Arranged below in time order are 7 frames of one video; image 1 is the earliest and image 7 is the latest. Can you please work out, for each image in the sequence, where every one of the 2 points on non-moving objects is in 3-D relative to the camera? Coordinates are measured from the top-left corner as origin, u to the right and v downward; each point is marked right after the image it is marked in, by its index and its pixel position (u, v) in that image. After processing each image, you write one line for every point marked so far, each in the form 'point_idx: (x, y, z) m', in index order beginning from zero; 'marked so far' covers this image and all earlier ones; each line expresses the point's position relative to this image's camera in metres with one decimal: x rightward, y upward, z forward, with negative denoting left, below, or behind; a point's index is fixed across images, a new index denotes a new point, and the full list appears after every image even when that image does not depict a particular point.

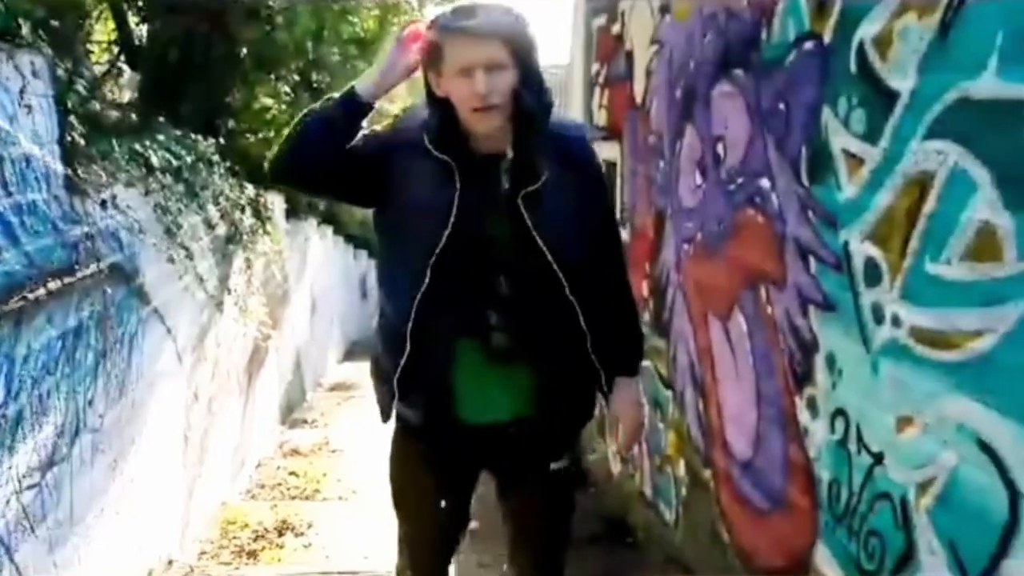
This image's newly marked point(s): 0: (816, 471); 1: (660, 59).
0: (+1.5, -0.8, +3.6) m
1: (+1.1, +1.5, +5.4) m
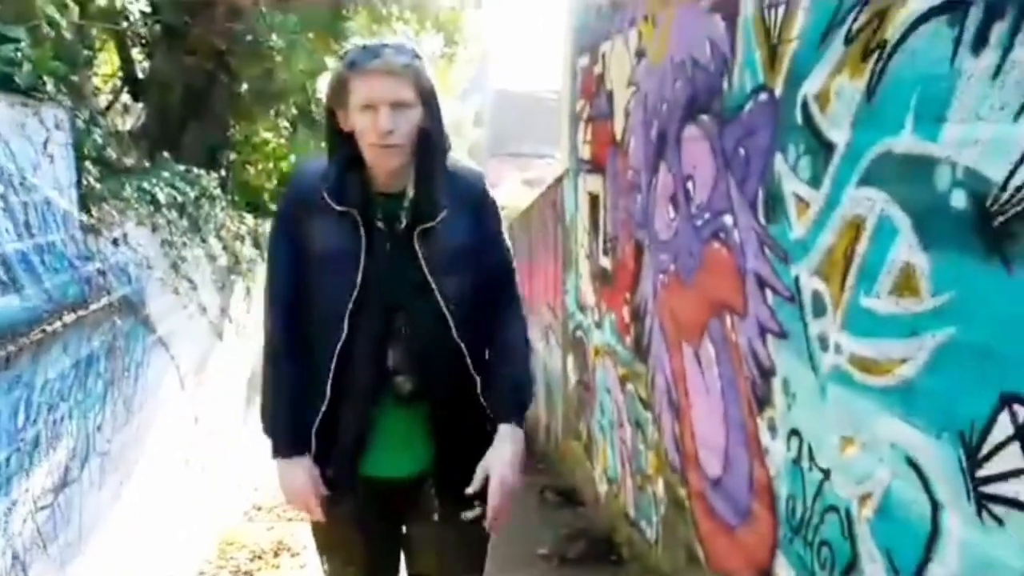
0: (+1.3, -1.0, +3.7) m
1: (+0.9, +1.3, +5.6) m
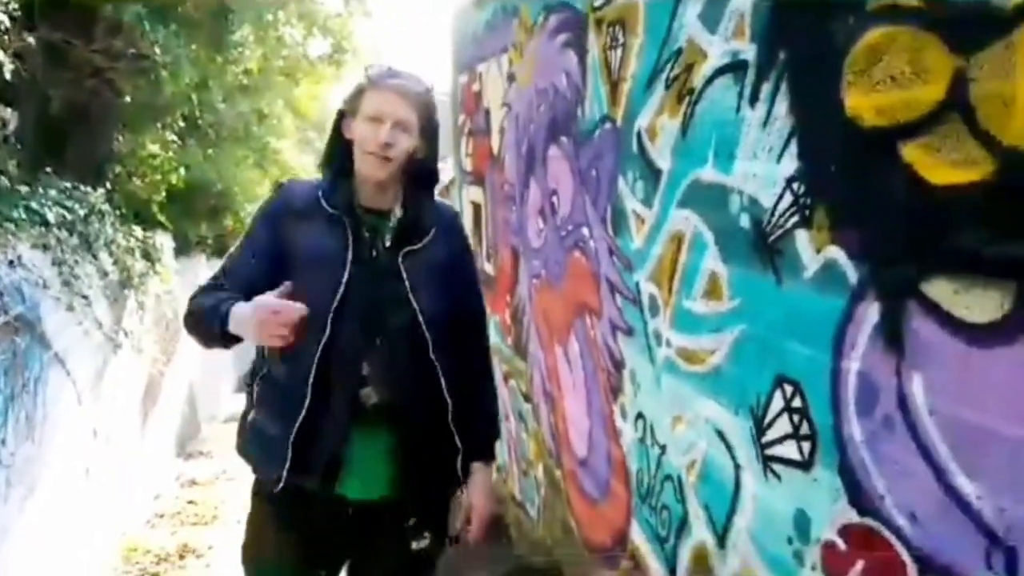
0: (+0.7, -1.0, +4.3) m
1: (0.0, +1.3, +6.1) m
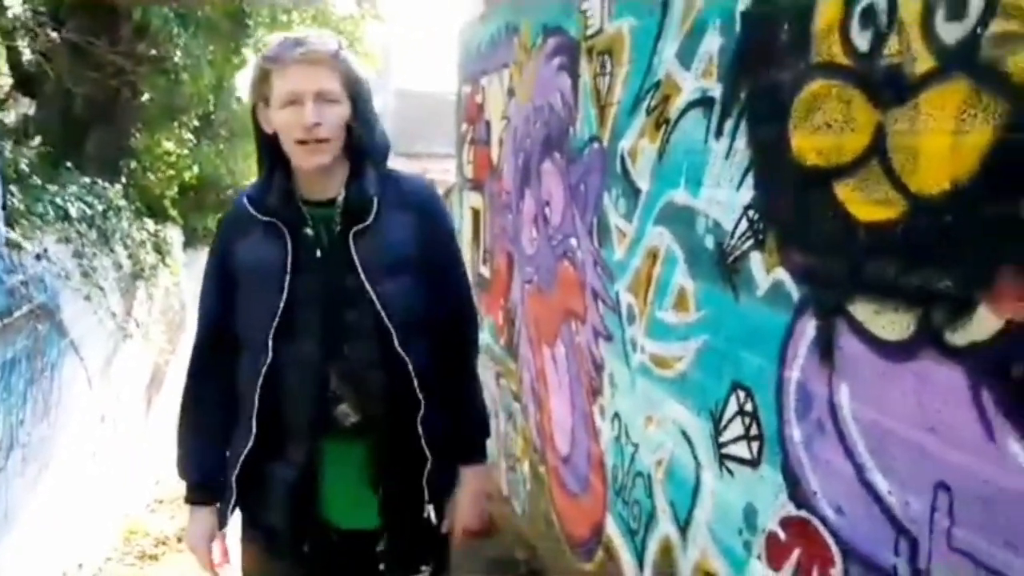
0: (+0.6, -1.0, +4.6) m
1: (0.0, +1.3, +6.5) m
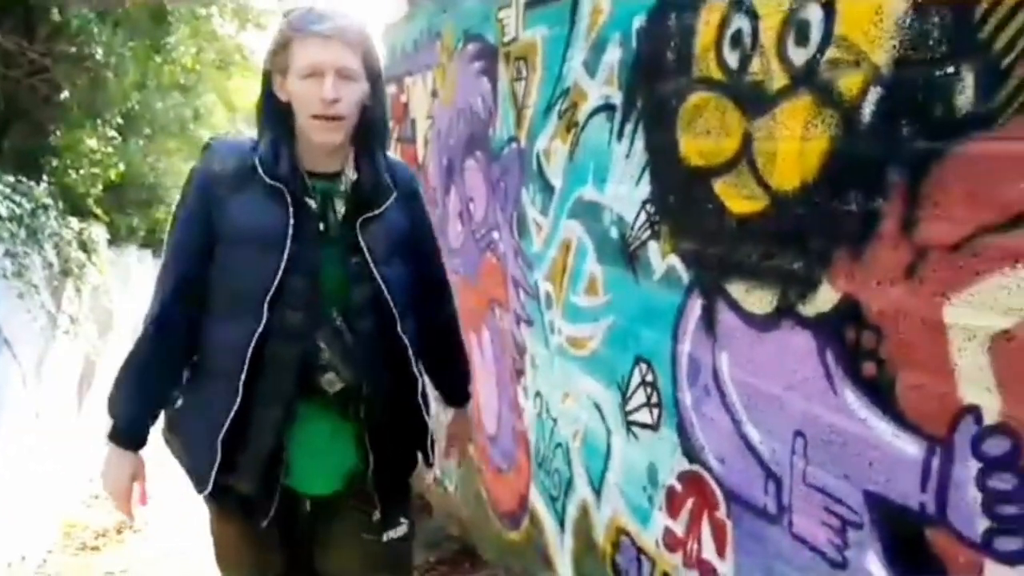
0: (+0.1, -1.0, +5.0) m
1: (-0.7, +1.4, +6.8) m
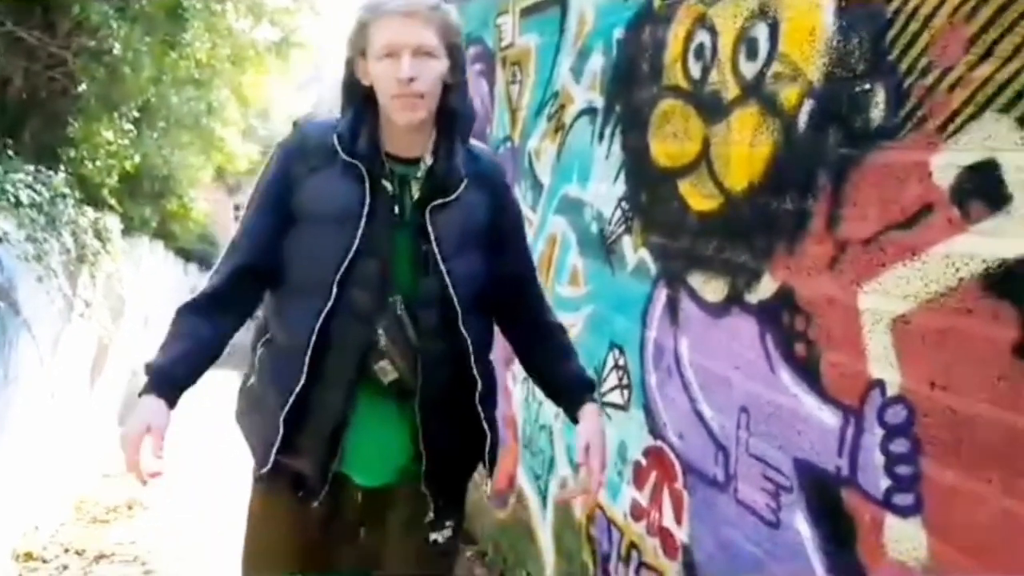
0: (0.0, -0.9, +5.3) m
1: (-0.7, +1.4, +7.1) m
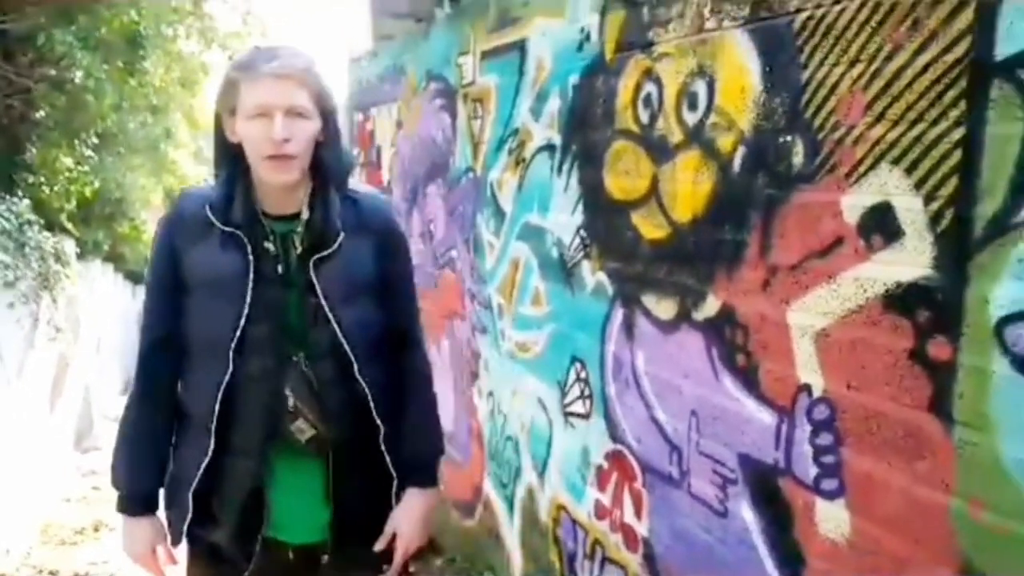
0: (-0.2, -1.1, +5.7) m
1: (-1.1, +1.2, +7.4) m
